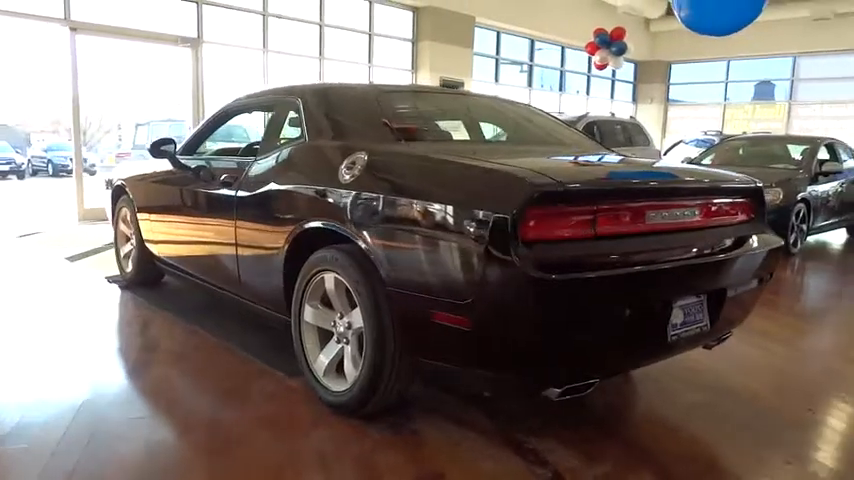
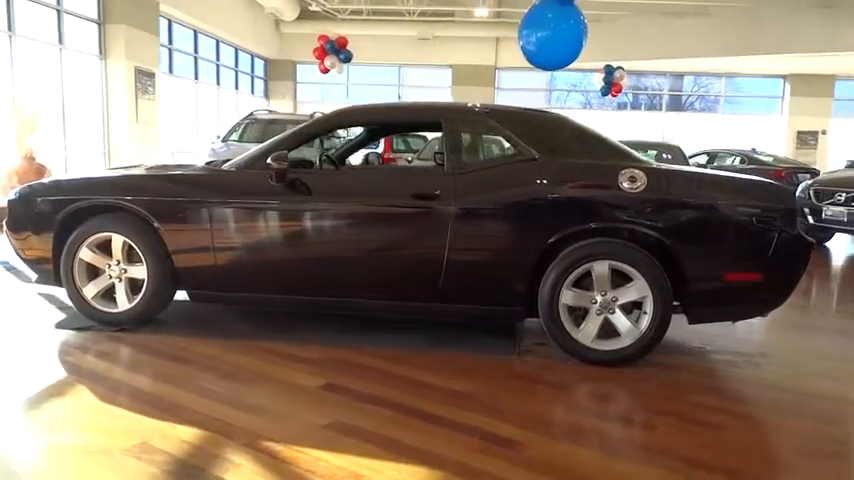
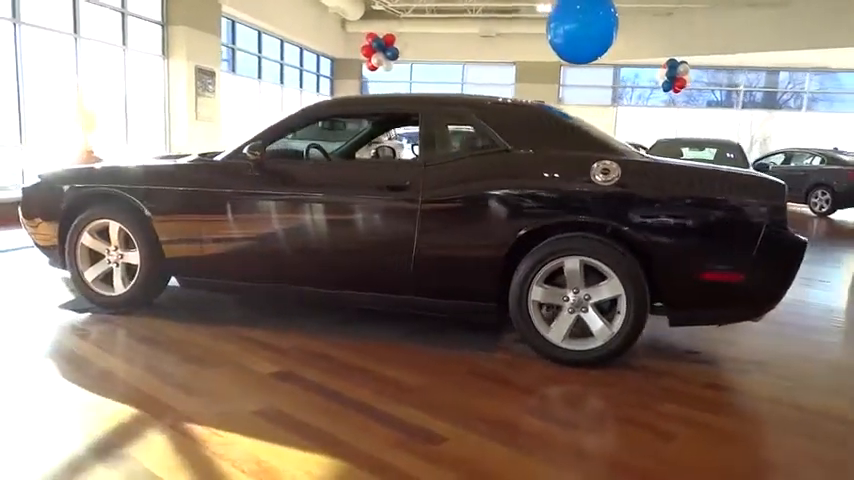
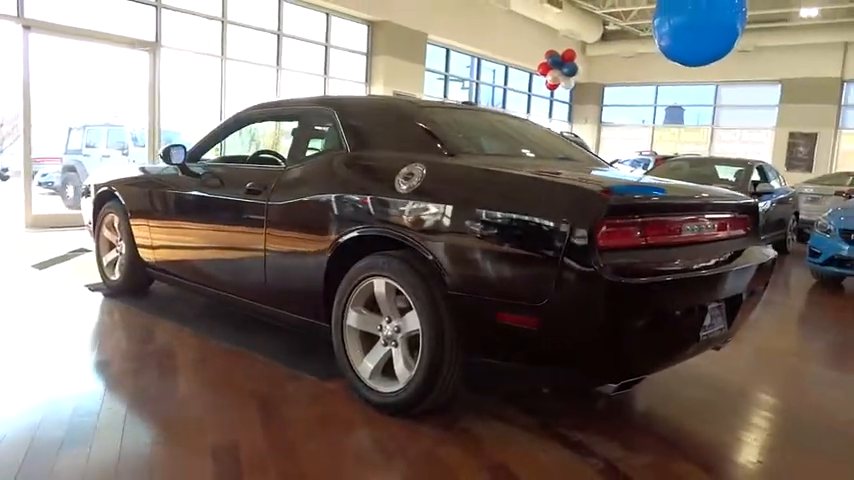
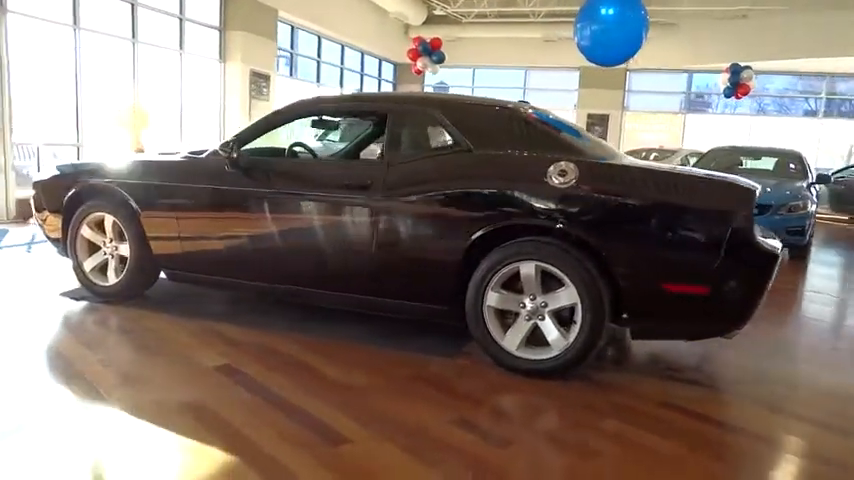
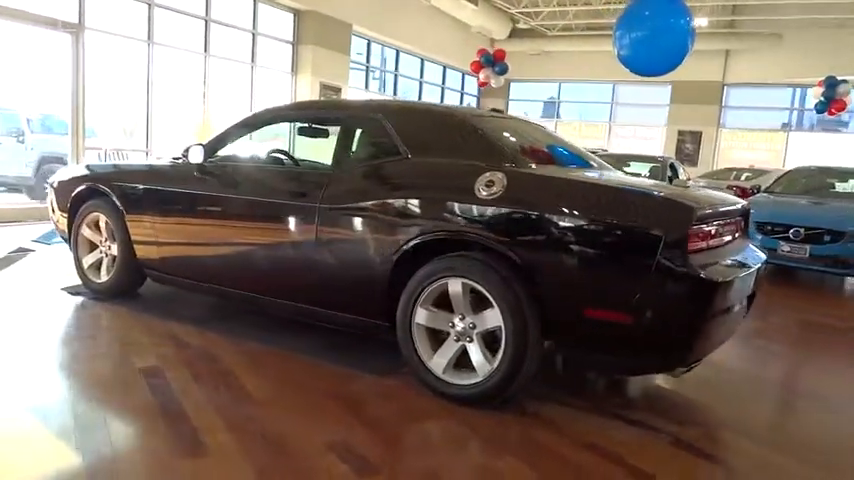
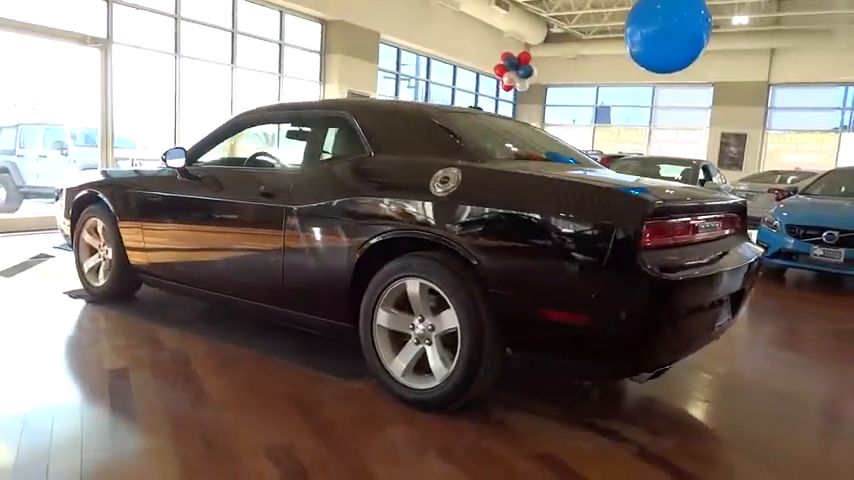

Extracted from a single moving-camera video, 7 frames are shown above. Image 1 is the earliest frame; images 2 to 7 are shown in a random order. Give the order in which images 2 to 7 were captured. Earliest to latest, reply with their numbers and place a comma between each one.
4, 7, 6, 5, 3, 2
